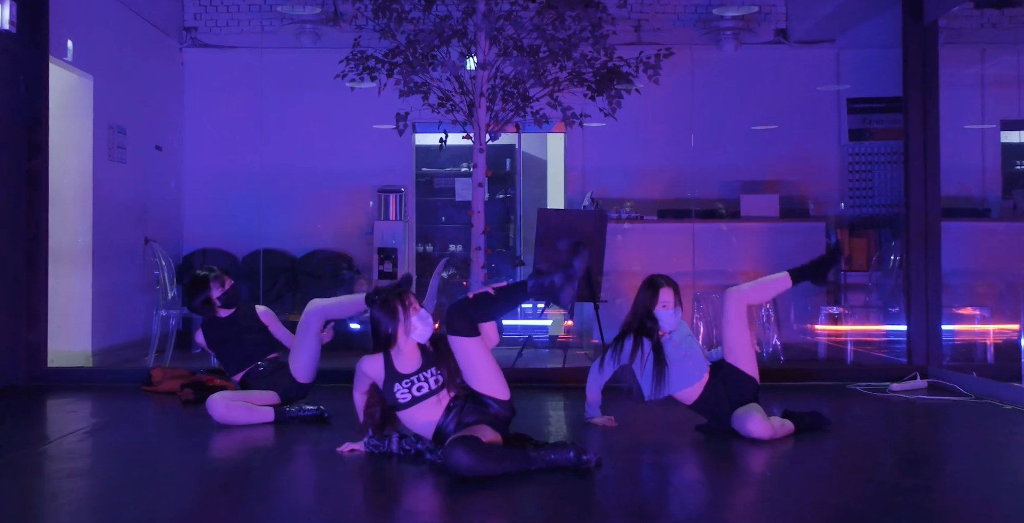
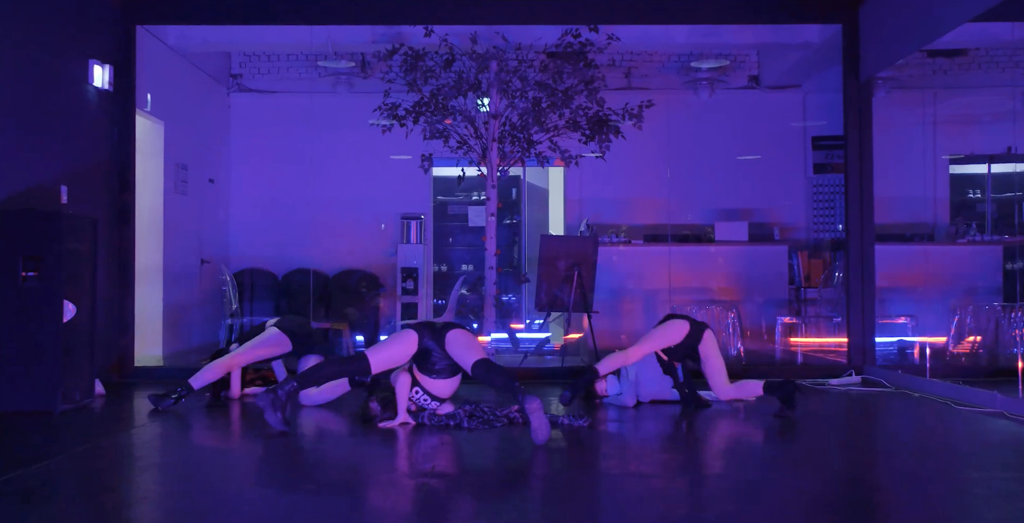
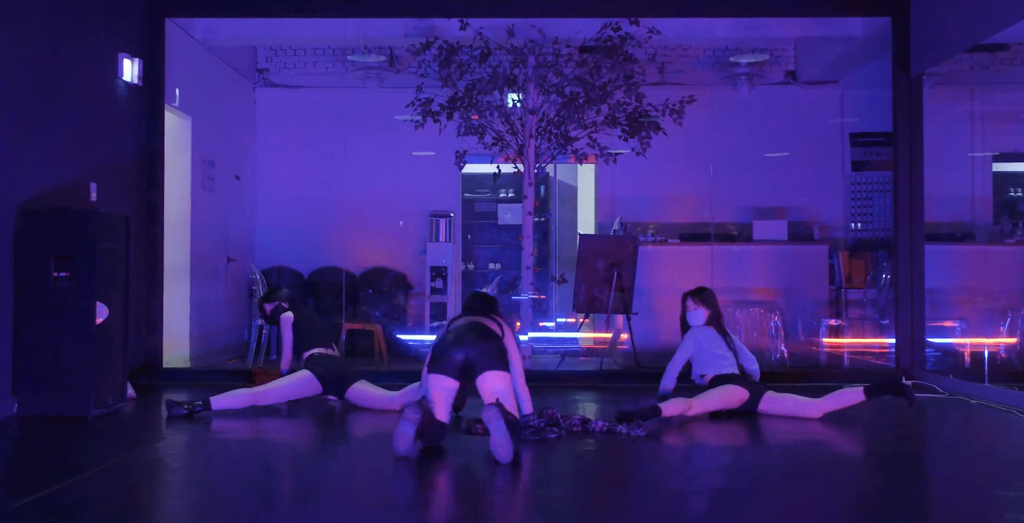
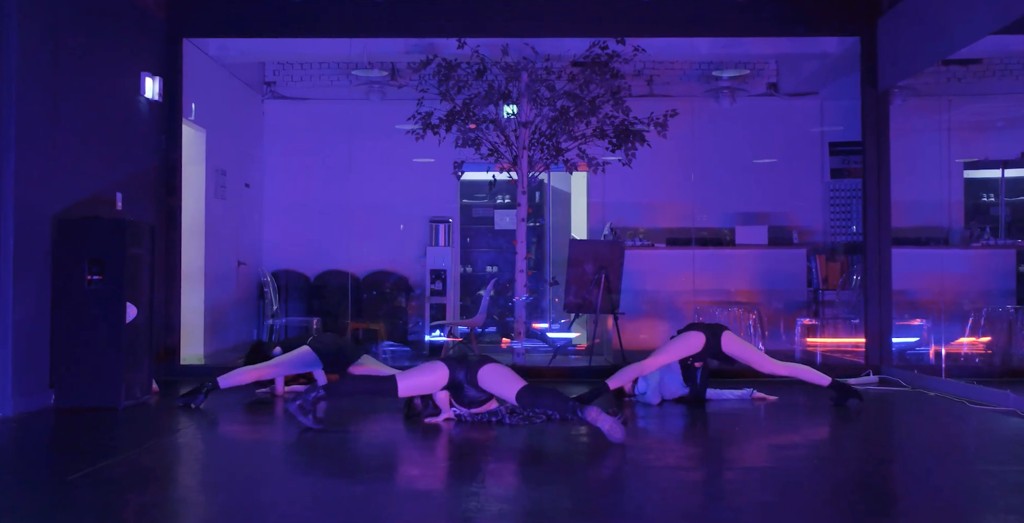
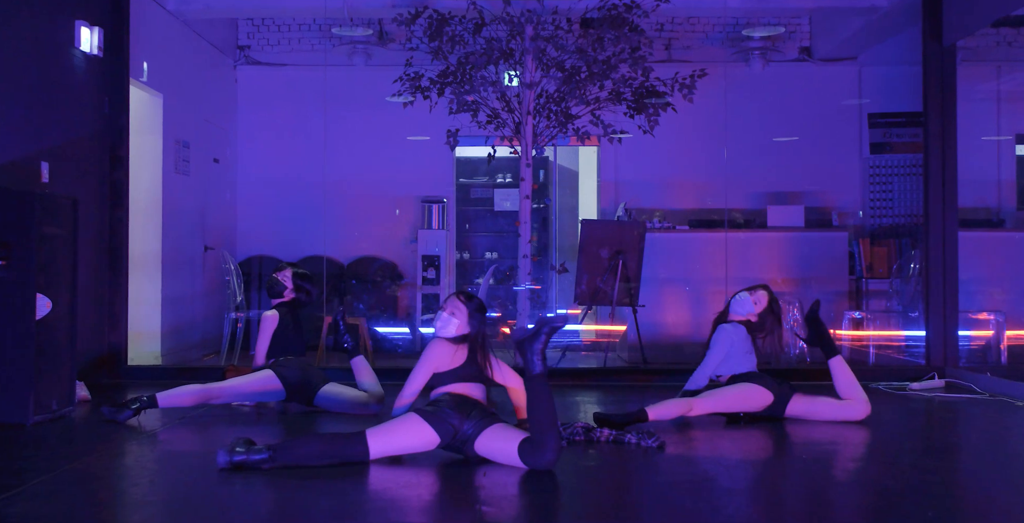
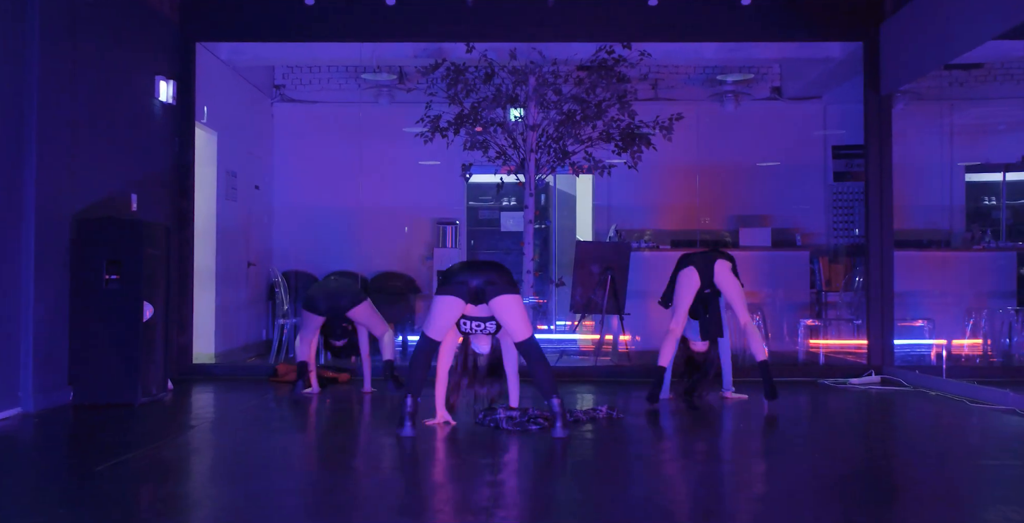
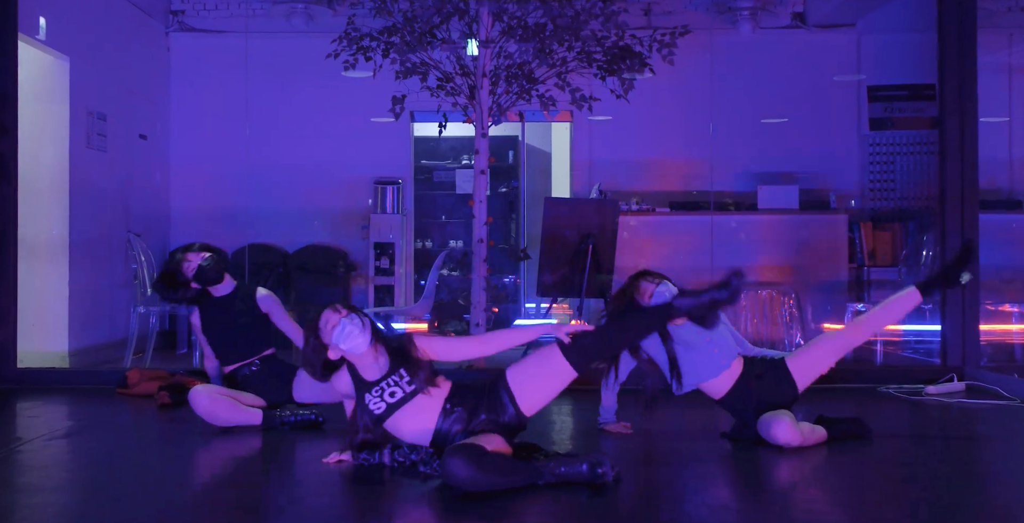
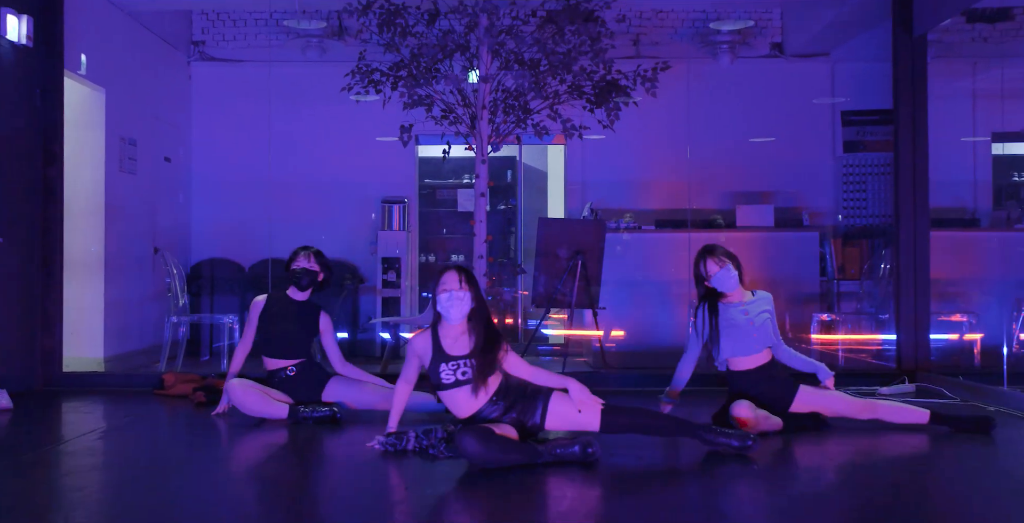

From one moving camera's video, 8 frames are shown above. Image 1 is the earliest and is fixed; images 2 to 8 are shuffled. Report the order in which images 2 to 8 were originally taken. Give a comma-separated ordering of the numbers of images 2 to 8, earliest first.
7, 8, 2, 4, 5, 3, 6
